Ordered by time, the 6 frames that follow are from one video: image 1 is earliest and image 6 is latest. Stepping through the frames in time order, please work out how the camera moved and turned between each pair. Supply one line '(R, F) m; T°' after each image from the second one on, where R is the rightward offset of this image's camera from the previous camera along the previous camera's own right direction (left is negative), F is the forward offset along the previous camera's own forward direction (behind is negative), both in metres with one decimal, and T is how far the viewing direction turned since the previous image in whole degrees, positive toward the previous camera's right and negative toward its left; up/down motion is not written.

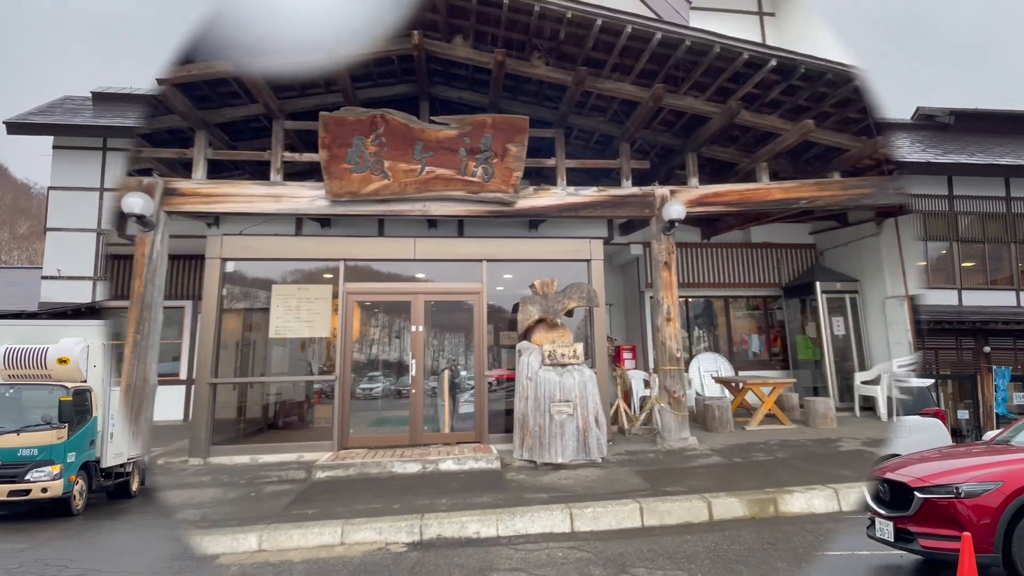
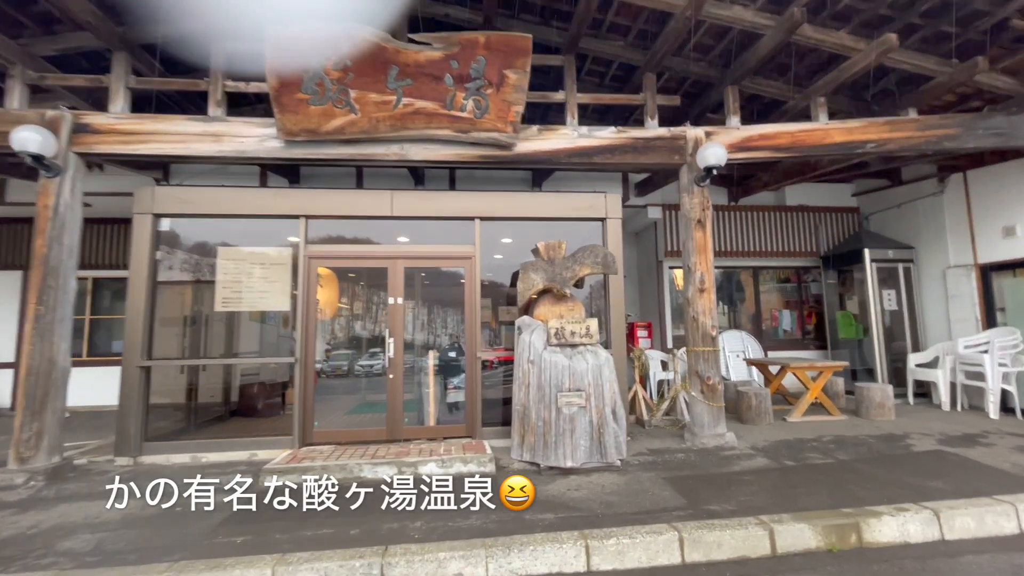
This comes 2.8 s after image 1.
(0.0, +1.1) m; 0°
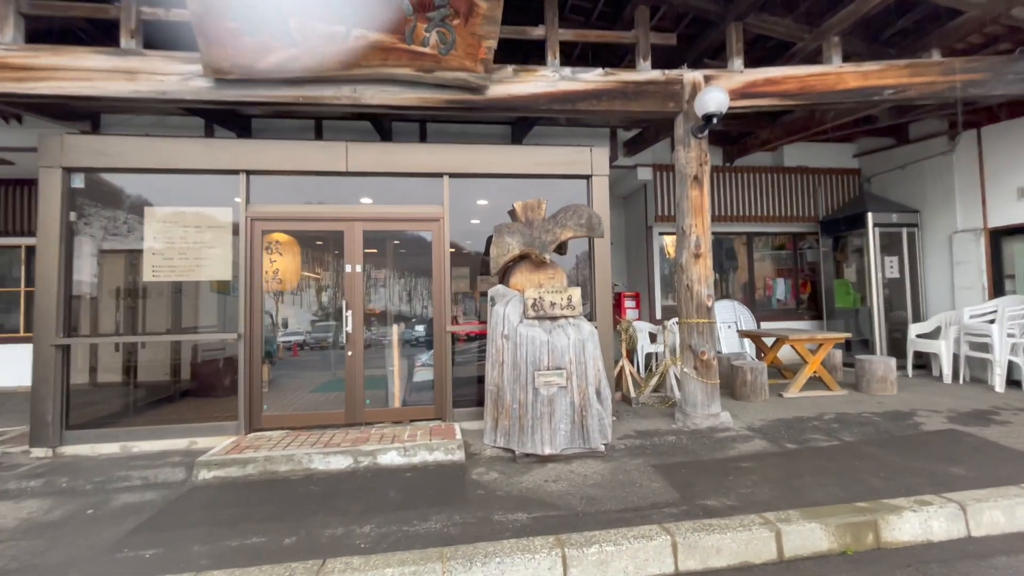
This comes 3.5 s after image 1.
(+0.1, +0.6) m; +1°
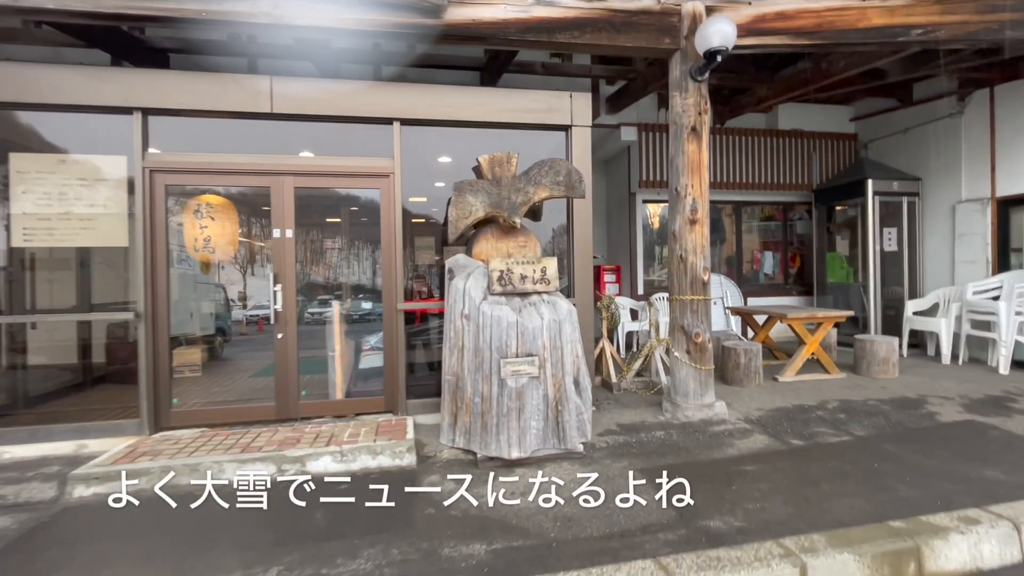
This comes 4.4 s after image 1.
(+0.1, +0.7) m; +3°
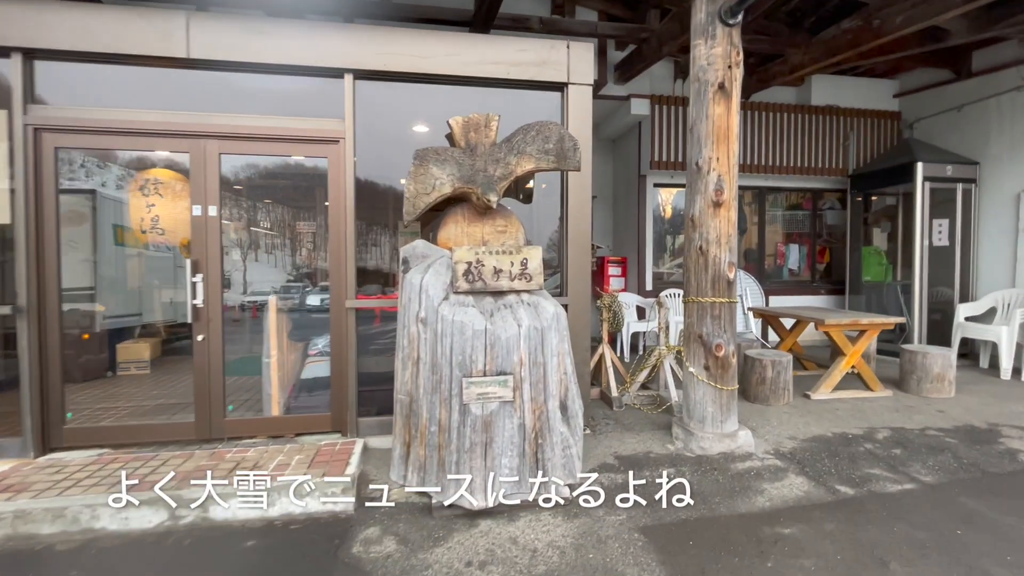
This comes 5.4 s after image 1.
(+0.2, +0.8) m; -1°
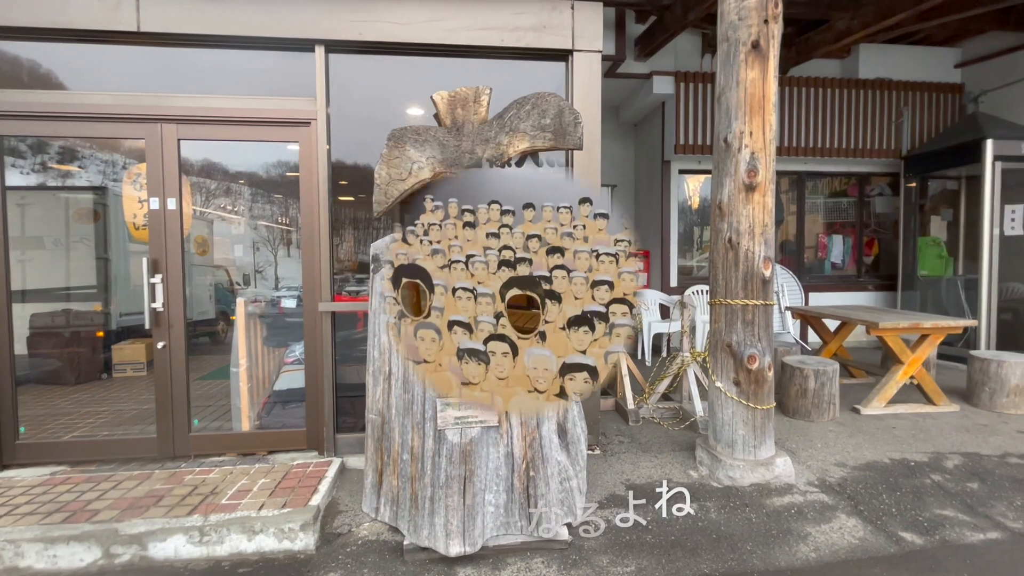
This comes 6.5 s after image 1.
(+0.2, +0.4) m; -3°
